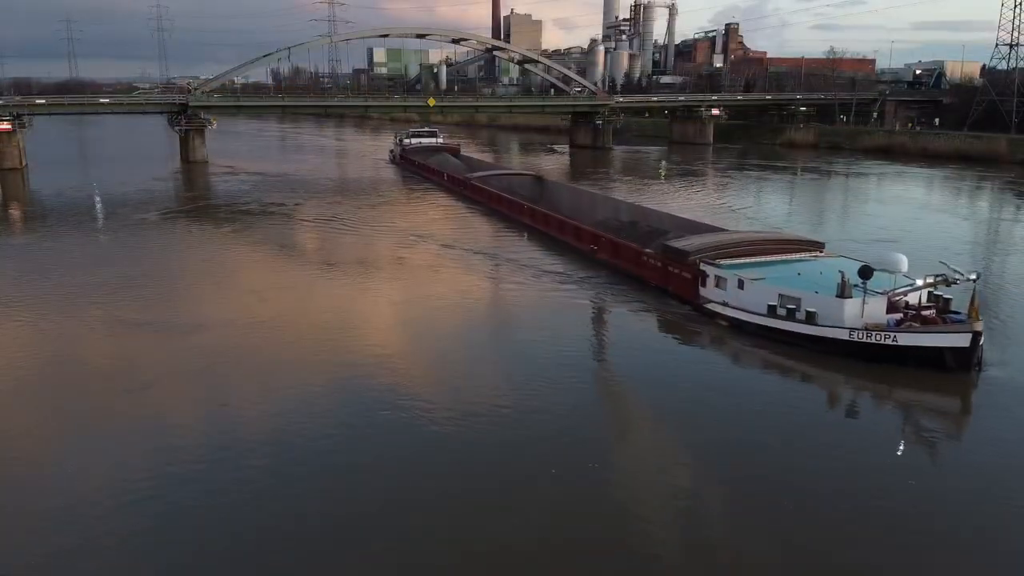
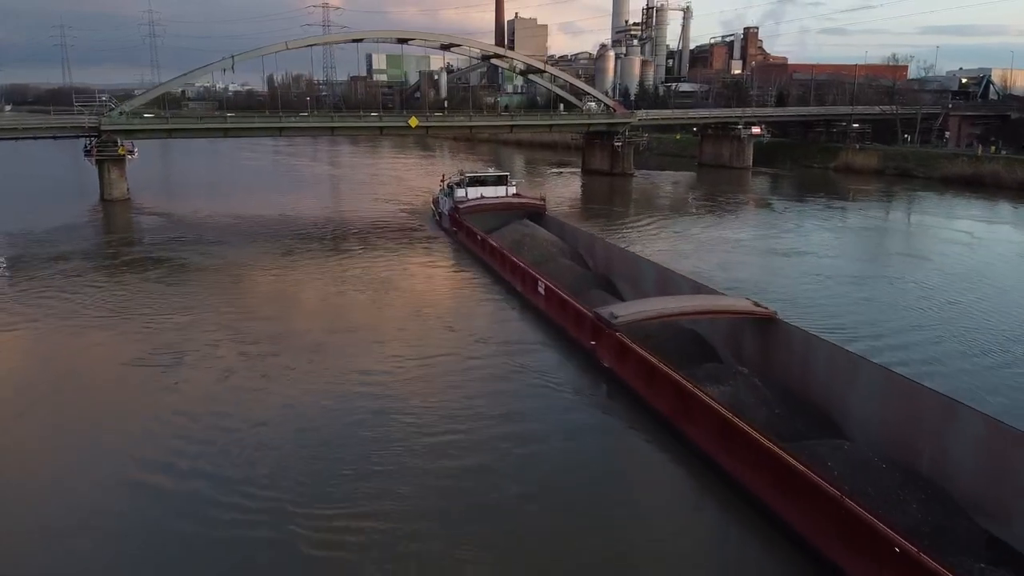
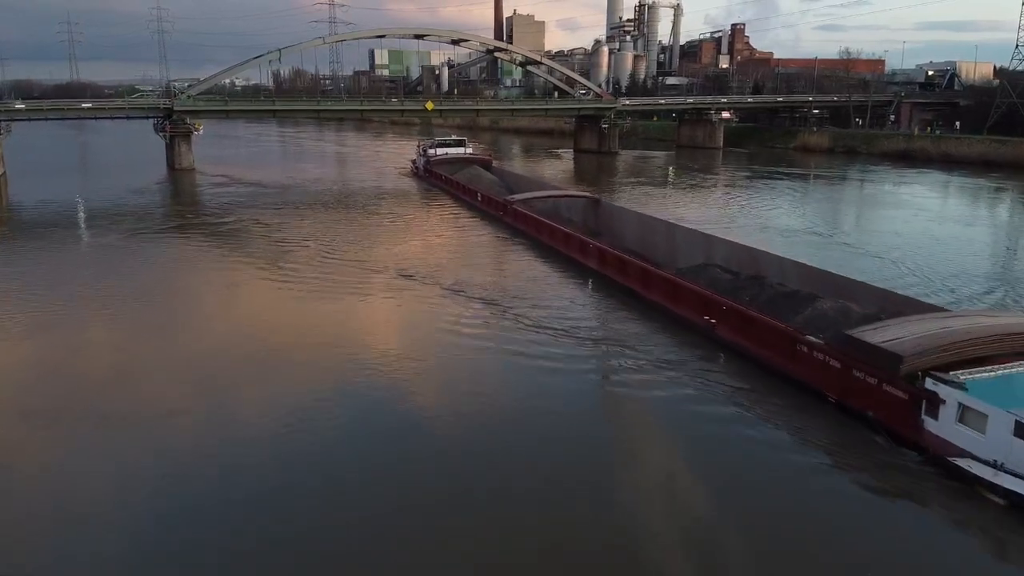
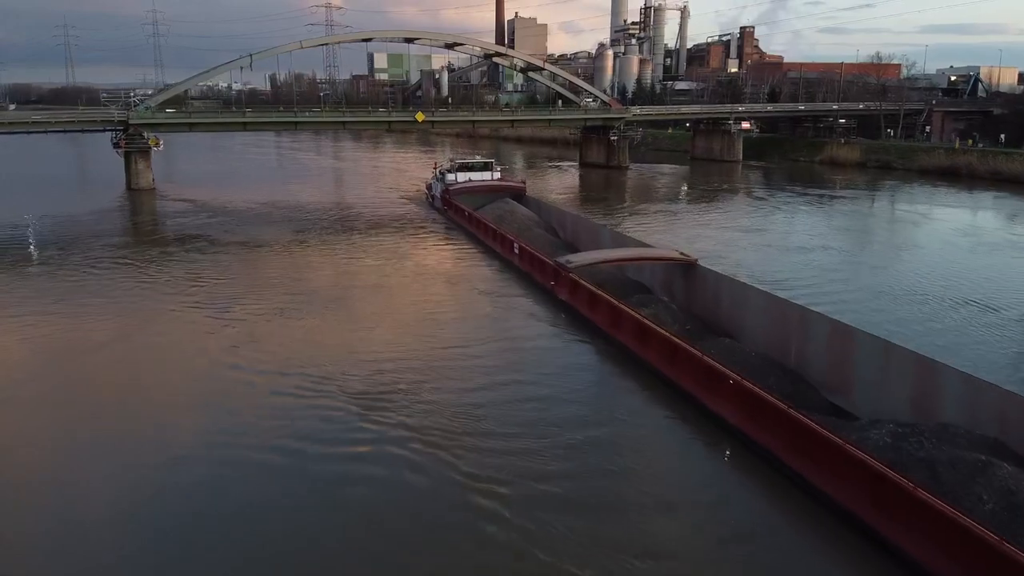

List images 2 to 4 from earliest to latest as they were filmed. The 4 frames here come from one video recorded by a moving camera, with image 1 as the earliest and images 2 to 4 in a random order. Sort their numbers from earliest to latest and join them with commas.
3, 4, 2
